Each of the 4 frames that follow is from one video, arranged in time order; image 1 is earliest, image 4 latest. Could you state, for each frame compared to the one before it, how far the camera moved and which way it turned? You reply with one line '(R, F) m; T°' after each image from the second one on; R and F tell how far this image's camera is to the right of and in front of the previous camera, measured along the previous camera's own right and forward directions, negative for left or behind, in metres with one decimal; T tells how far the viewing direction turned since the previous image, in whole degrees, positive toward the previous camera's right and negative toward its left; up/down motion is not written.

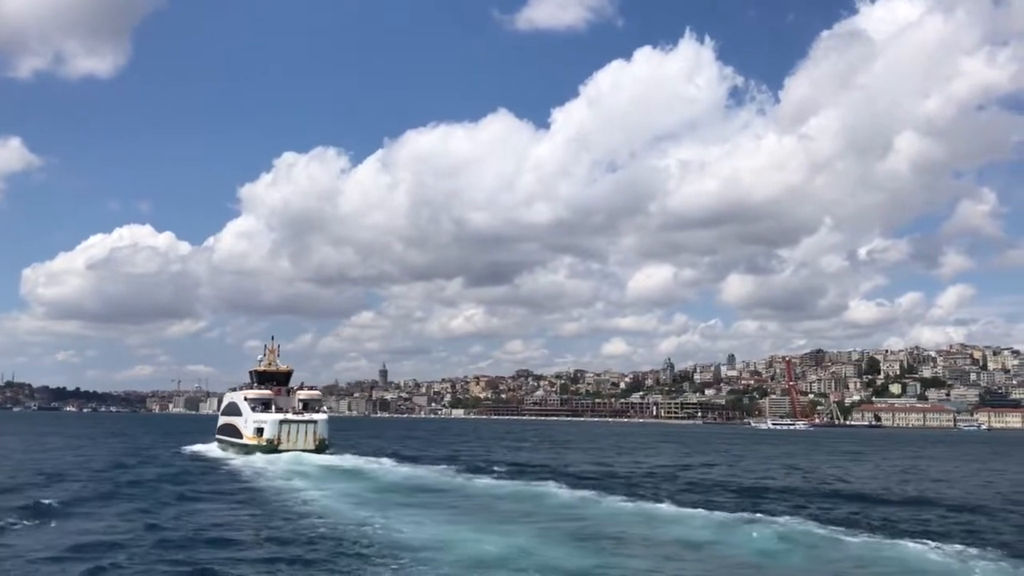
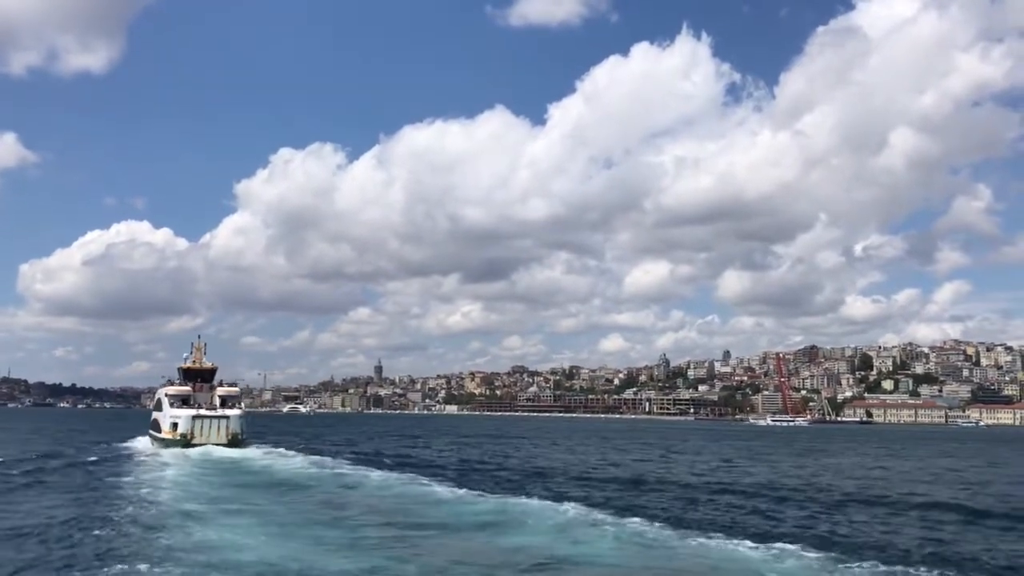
(+4.3, +0.5) m; 0°
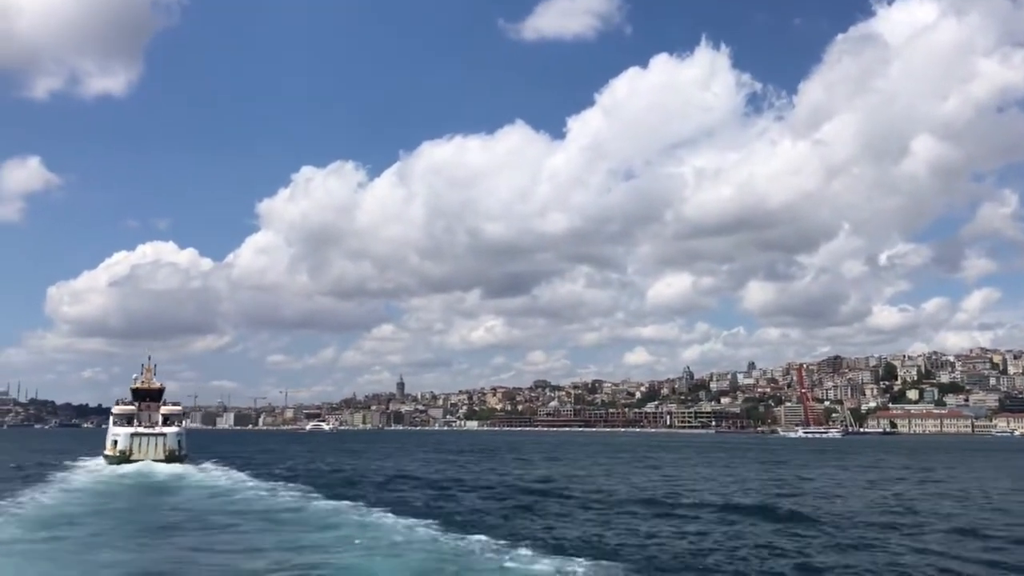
(+4.5, +1.3) m; -2°
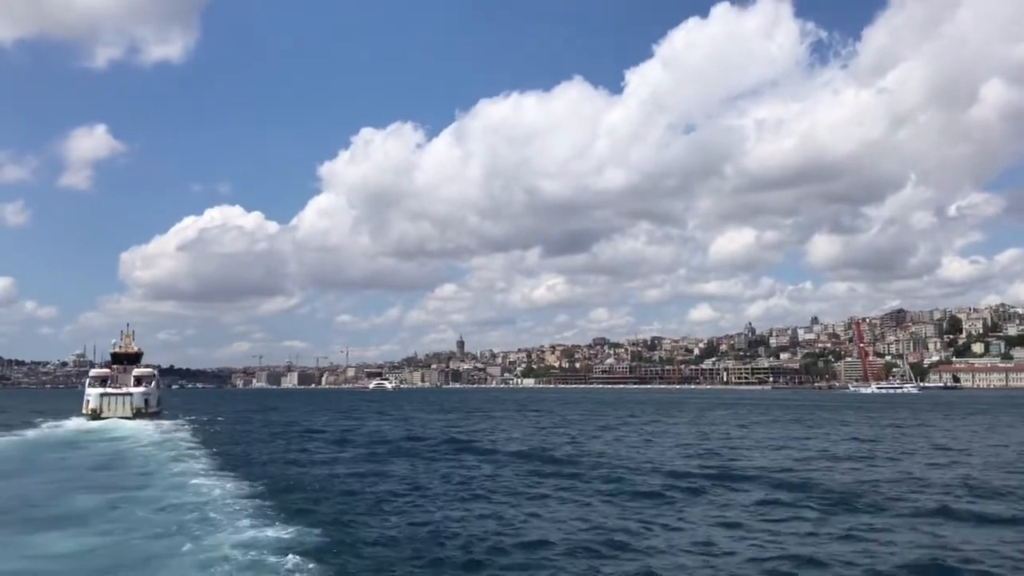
(+6.3, -0.1) m; -4°
